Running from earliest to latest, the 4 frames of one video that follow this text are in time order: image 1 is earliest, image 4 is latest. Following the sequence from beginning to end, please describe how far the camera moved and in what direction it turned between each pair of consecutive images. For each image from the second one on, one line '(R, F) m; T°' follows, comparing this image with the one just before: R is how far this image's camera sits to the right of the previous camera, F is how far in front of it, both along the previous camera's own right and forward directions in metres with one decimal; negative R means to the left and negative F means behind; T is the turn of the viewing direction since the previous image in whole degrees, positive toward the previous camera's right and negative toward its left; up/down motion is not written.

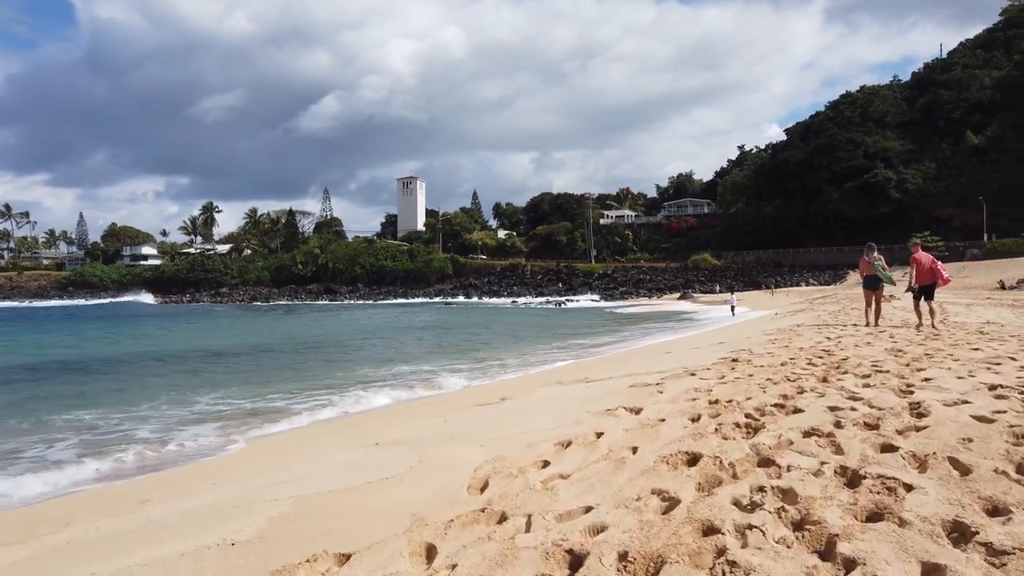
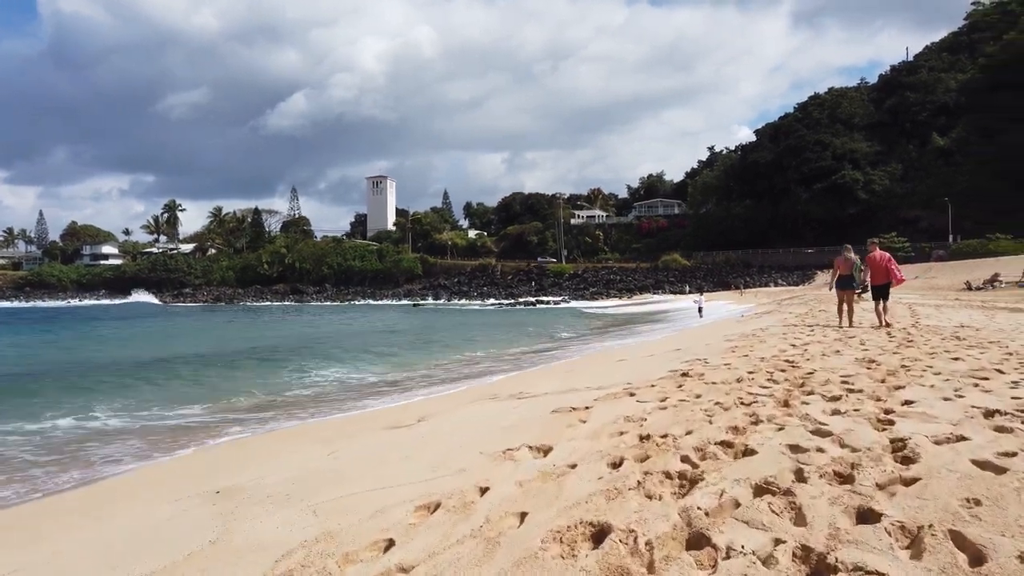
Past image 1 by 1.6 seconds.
(+0.4, +1.0) m; +2°
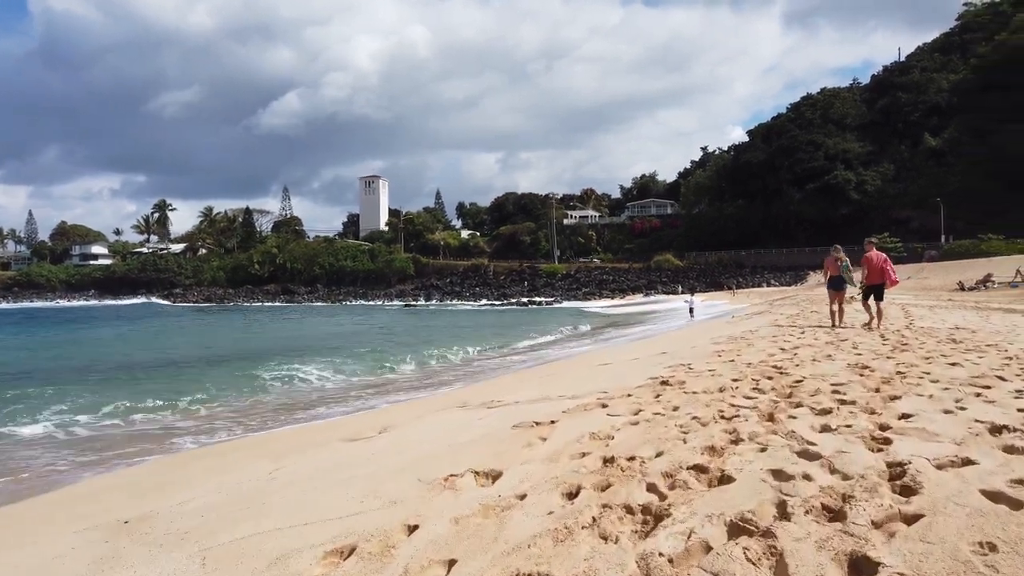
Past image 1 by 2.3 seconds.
(+0.2, +0.4) m; 0°
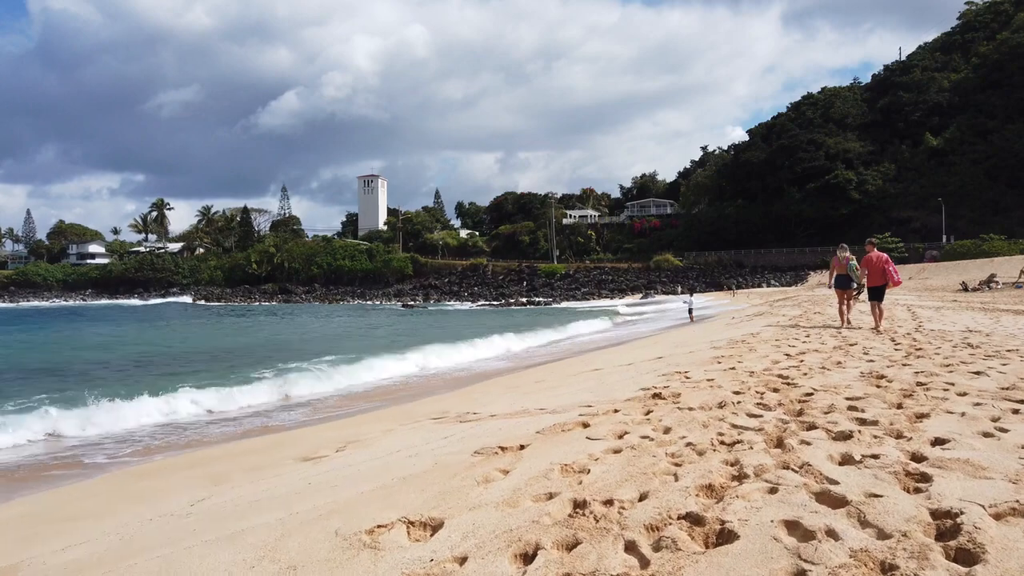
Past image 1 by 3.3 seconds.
(+0.2, +0.6) m; 0°
